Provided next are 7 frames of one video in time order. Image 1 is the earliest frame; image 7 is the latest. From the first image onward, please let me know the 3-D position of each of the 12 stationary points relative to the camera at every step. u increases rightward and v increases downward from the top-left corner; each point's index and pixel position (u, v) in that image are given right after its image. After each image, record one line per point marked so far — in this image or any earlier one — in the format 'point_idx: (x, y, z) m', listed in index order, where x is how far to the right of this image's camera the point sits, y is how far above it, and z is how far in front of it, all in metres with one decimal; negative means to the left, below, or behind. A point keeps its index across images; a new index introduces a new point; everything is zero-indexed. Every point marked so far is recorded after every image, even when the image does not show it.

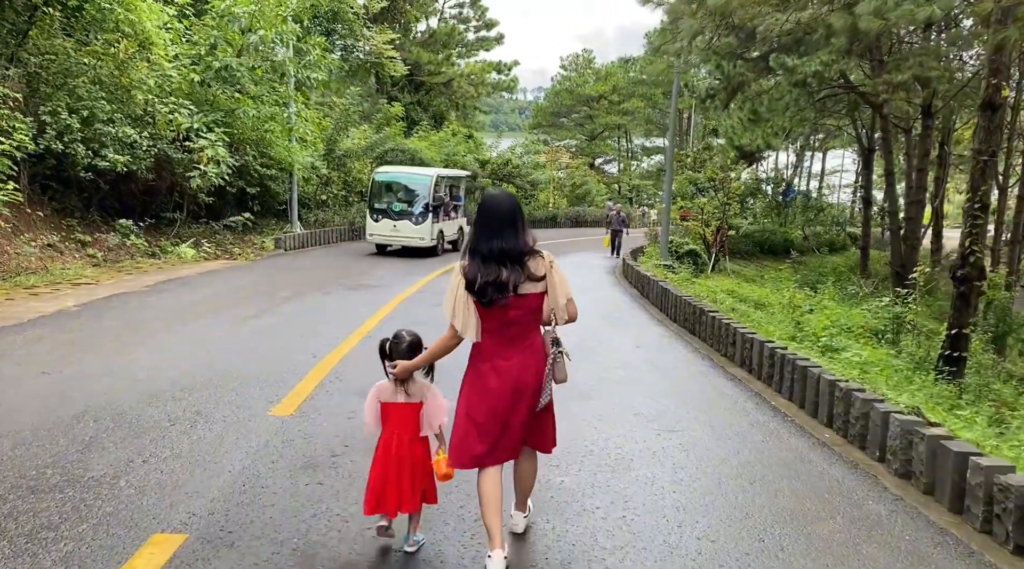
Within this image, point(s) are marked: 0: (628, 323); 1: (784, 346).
0: (+1.3, -0.4, +9.0) m
1: (+2.1, -0.5, +6.2) m
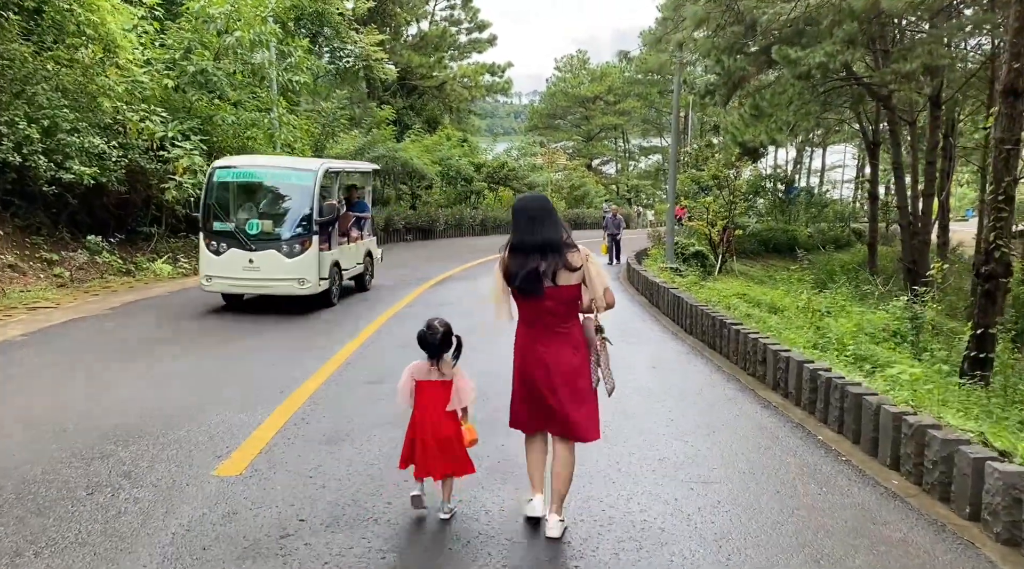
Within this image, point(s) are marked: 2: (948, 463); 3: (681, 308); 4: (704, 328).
0: (+1.3, -0.5, +8.2) m
1: (+2.1, -0.6, +5.3) m
2: (+2.0, -0.8, +3.7) m
3: (+1.9, -0.3, +8.8) m
4: (+1.9, -0.4, +7.8) m
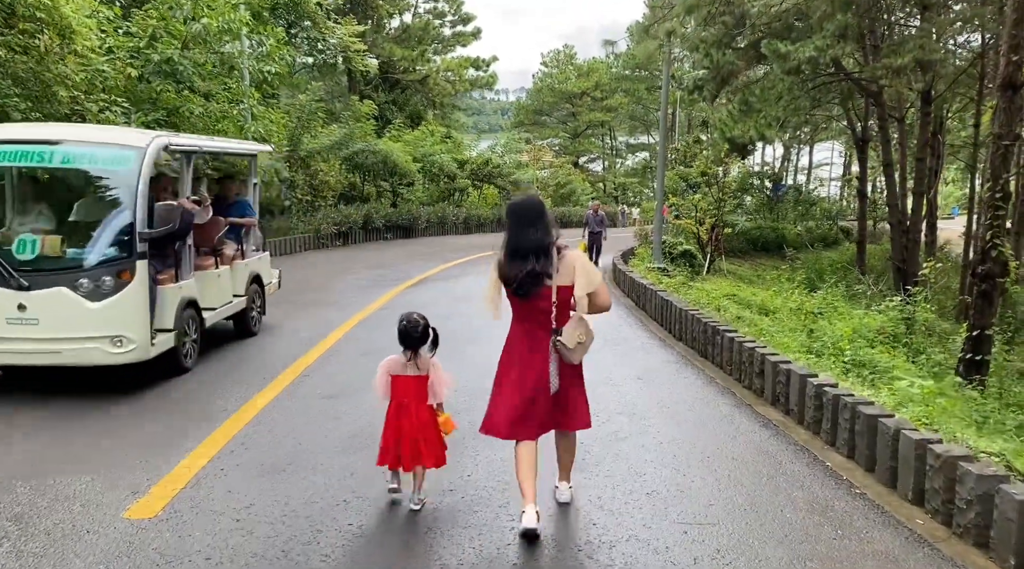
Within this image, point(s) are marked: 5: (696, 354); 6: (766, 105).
0: (+1.1, -0.6, +7.6) m
1: (+1.9, -0.6, +4.8) m
2: (+1.9, -0.9, +3.1) m
3: (+1.7, -0.3, +8.3) m
4: (+1.7, -0.5, +7.3) m
5: (+1.6, -0.6, +7.0) m
6: (+4.9, +3.5, +15.9) m
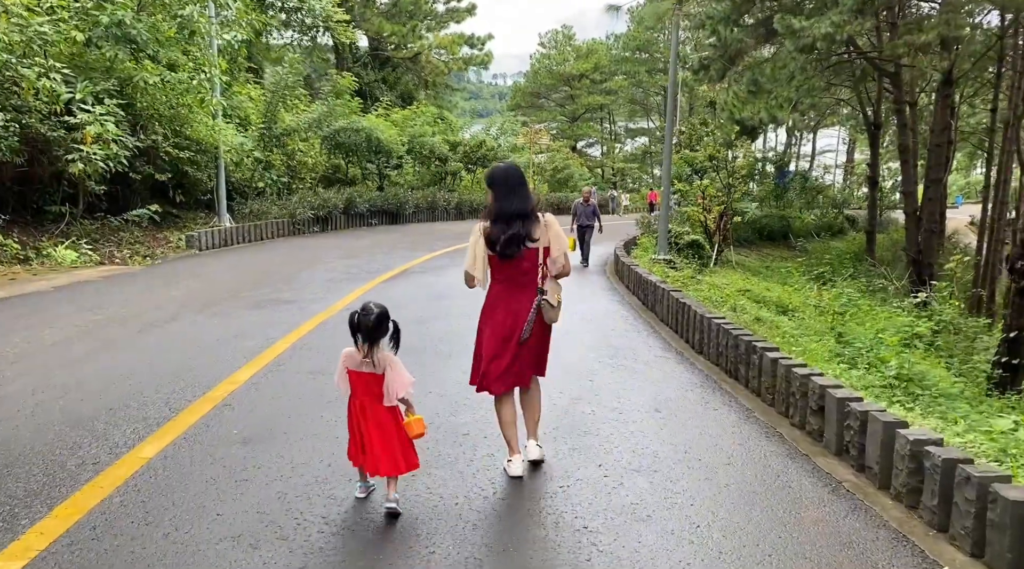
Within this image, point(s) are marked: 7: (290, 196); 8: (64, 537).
0: (+0.9, -0.6, +6.3) m
1: (+1.8, -0.7, +3.5) m
2: (+1.8, -1.0, +1.8) m
3: (+1.5, -0.3, +6.9) m
4: (+1.6, -0.5, +5.9) m
5: (+1.5, -0.7, +5.7) m
6: (+4.8, +3.7, +14.5) m
7: (-5.3, +2.1, +18.7) m
8: (-1.7, -0.9, +2.9) m
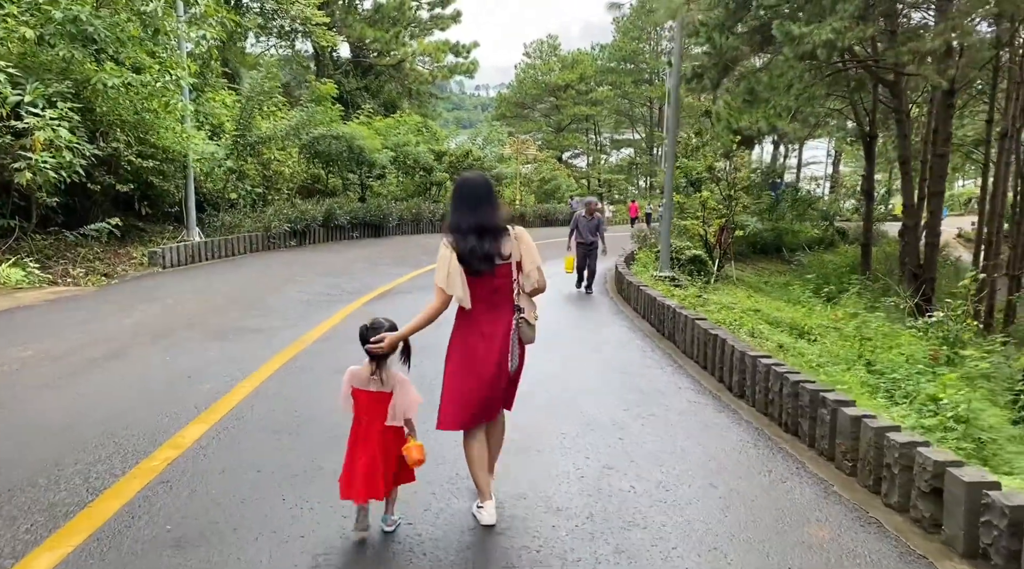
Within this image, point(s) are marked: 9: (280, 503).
0: (+1.0, -0.8, +5.3) m
1: (+1.9, -0.8, +2.5) m
2: (+1.9, -1.1, +0.8) m
3: (+1.6, -0.5, +6.0) m
4: (+1.6, -0.7, +5.0) m
5: (+1.6, -0.9, +4.7) m
6: (+4.6, +3.3, +13.7) m
7: (-5.5, +1.7, +17.7) m
8: (-1.5, -1.1, +1.9) m
9: (-1.0, -1.0, +3.5) m
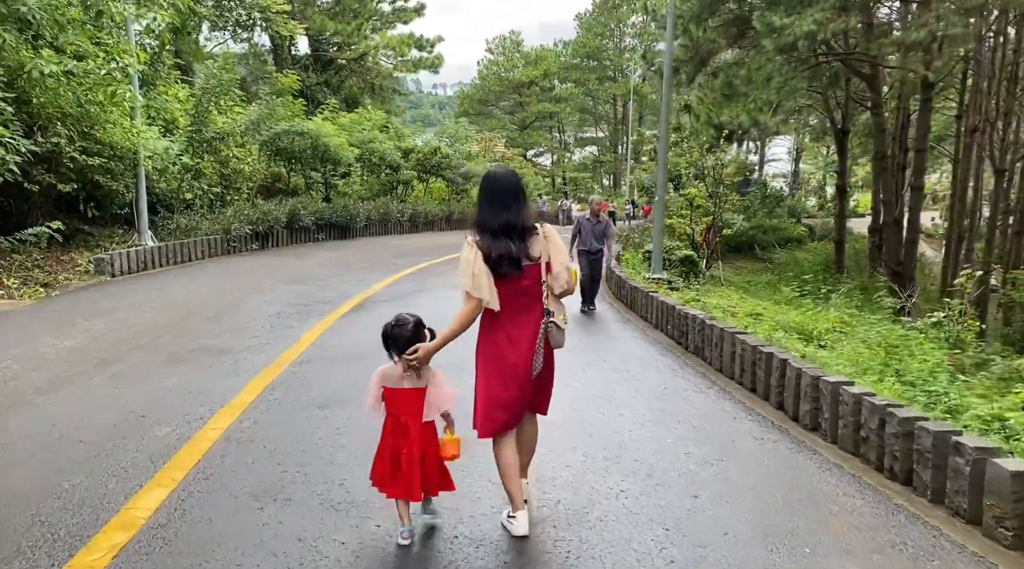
0: (+1.2, -0.9, +4.4) m
1: (+2.3, -0.9, +1.6) m
2: (+2.3, -1.2, 0.0) m
3: (+1.7, -0.6, +5.1) m
4: (+1.8, -0.8, +4.1) m
5: (+1.8, -0.9, +3.9) m
6: (+4.3, +3.3, +13.0) m
7: (-6.0, +1.6, +16.4) m
8: (-1.2, -1.2, +0.9) m
9: (-0.8, -1.1, +2.6) m
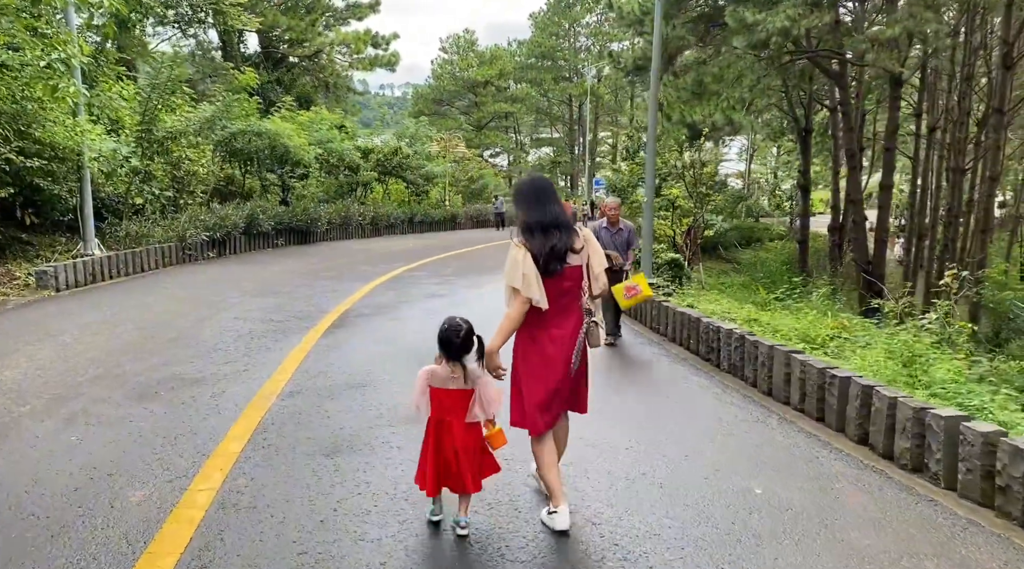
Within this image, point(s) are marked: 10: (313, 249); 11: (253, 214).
0: (+1.4, -1.0, +3.7) m
1: (+2.7, -1.0, +1.0) m
2: (+2.9, -1.3, -0.6) m
3: (+1.9, -0.7, +4.4) m
4: (+2.1, -0.8, +3.5) m
5: (+2.1, -1.0, +3.2) m
6: (+4.0, +3.2, +12.5) m
7: (-6.5, +1.3, +15.3) m
8: (-0.7, -1.3, 0.0) m
9: (-0.4, -1.2, +1.8) m
10: (-4.5, +0.8, +17.7) m
11: (-5.6, +1.5, +17.1) m
